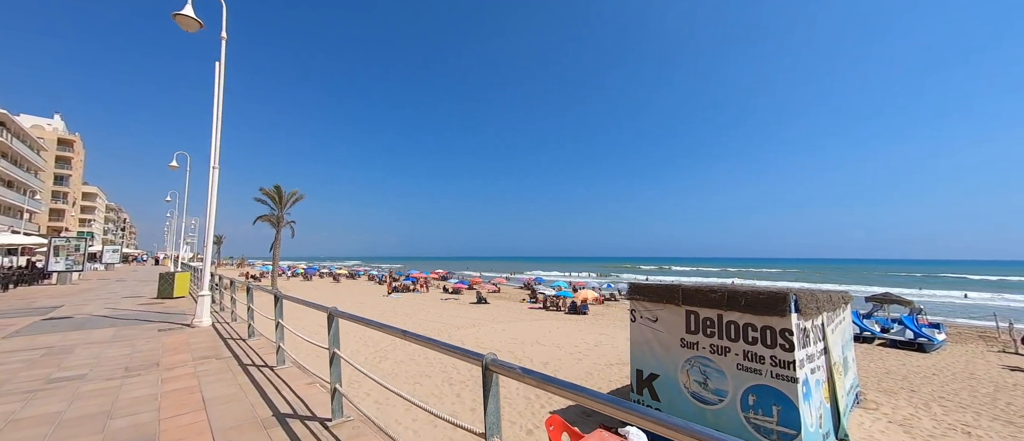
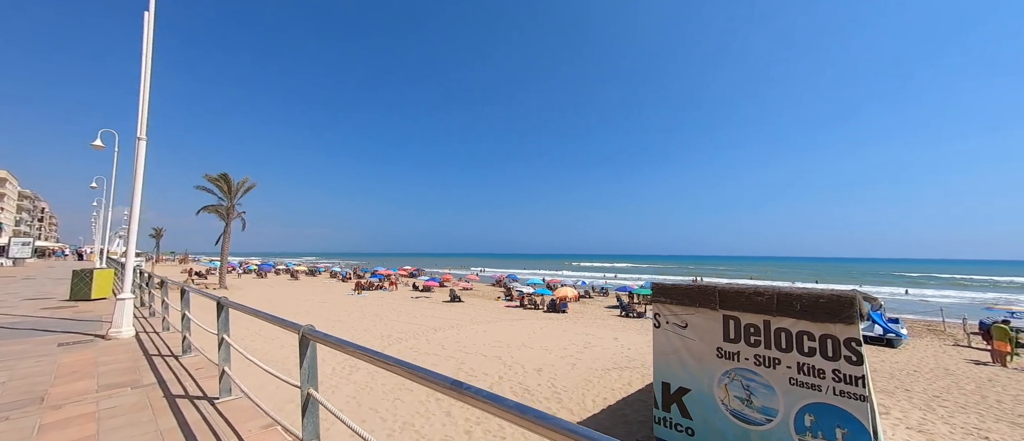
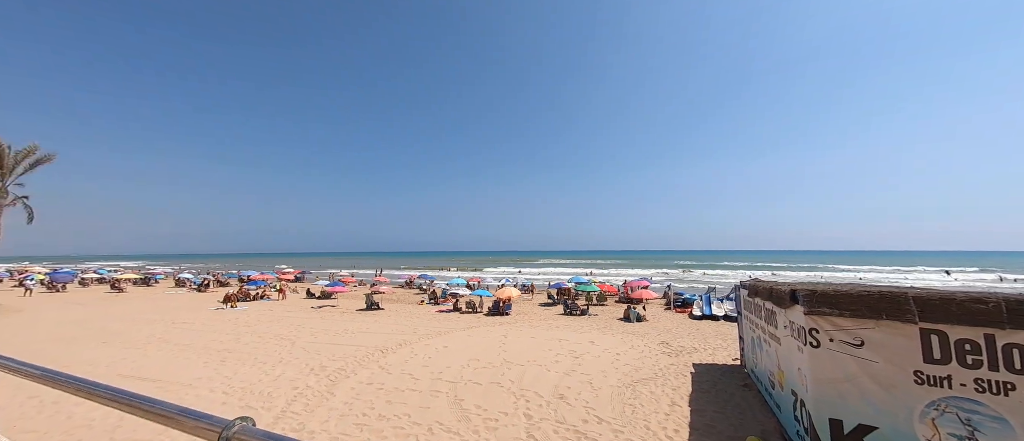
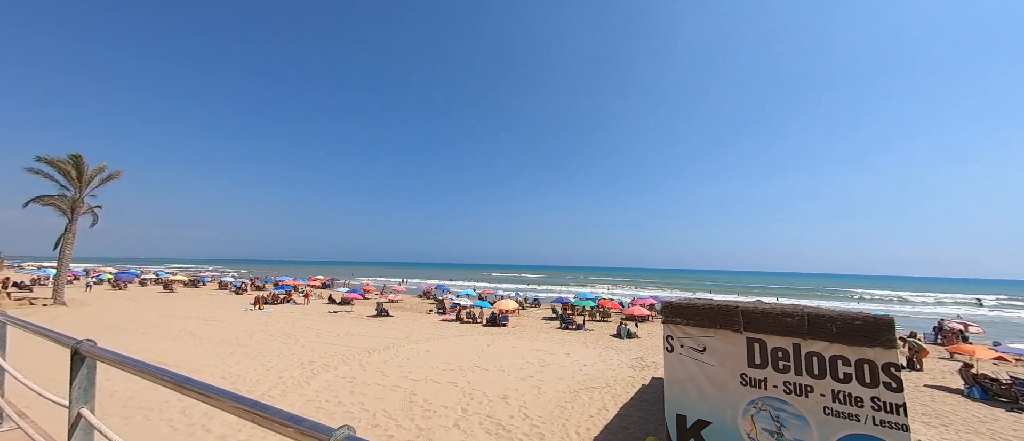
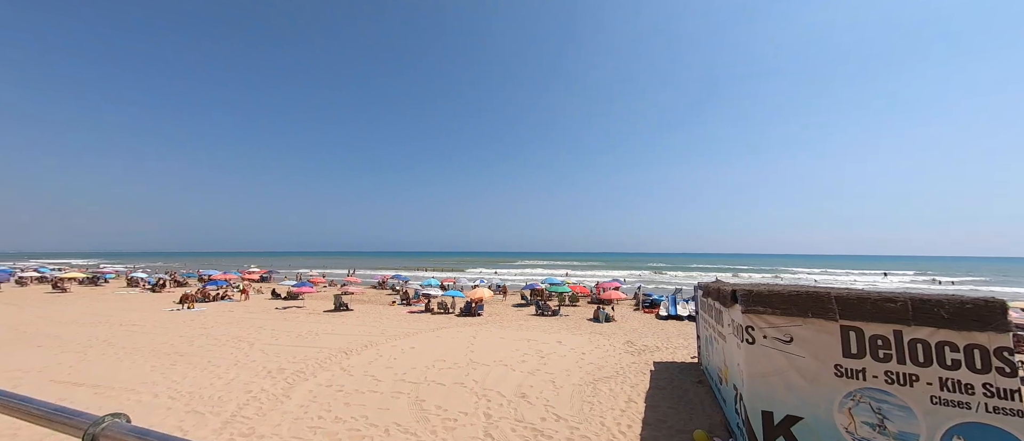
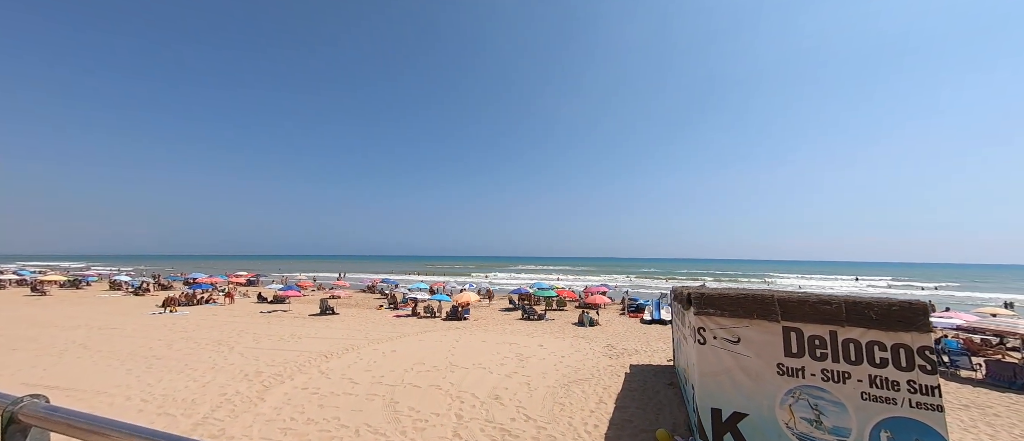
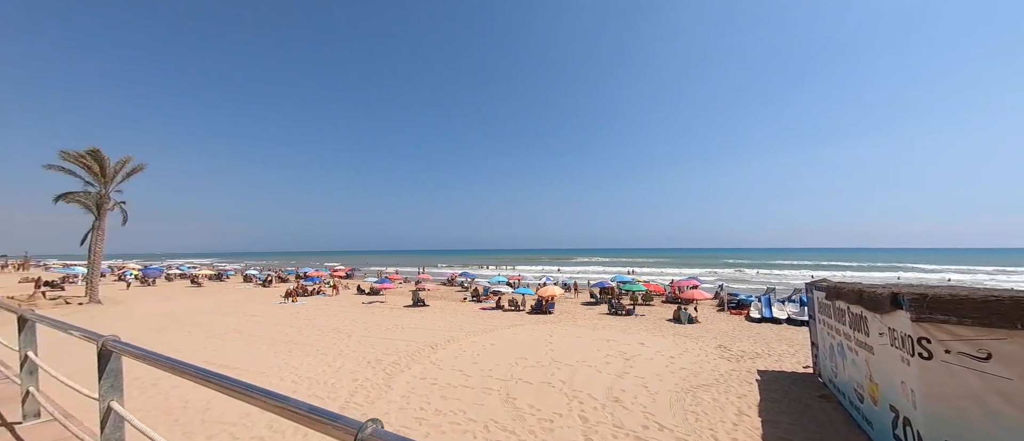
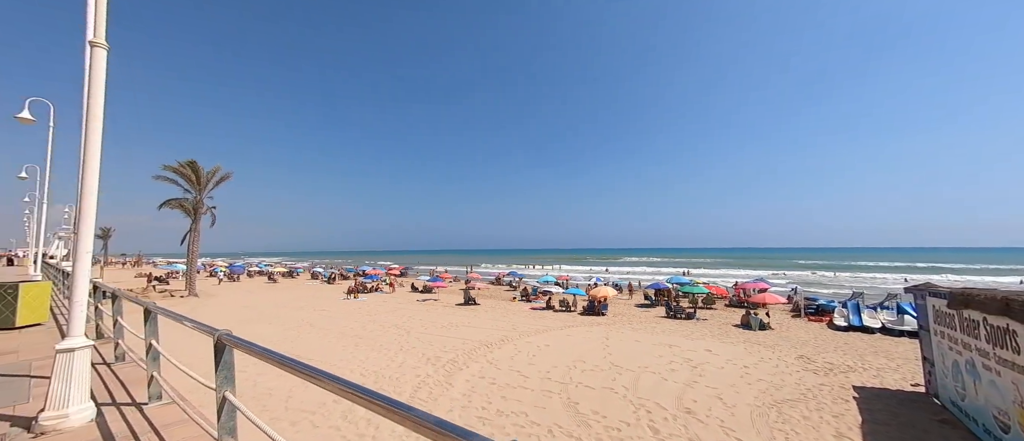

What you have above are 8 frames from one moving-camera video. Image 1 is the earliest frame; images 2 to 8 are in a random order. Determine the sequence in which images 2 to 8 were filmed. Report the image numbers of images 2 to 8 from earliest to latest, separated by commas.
2, 4, 6, 5, 3, 7, 8
